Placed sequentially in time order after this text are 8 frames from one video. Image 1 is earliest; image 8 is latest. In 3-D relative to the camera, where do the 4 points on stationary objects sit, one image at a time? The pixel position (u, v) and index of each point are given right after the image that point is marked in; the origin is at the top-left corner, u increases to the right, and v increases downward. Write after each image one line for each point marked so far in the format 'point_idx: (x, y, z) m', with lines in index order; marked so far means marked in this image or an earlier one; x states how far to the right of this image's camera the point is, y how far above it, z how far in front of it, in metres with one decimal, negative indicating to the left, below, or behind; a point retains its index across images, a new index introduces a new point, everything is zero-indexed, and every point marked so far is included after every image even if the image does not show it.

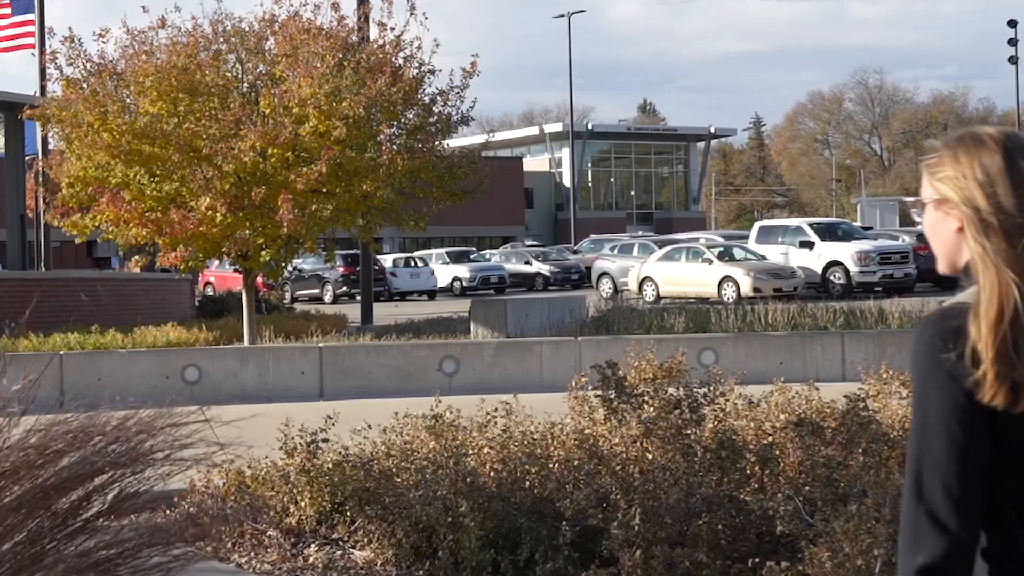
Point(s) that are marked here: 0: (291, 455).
0: (-0.8, -0.6, +6.4) m
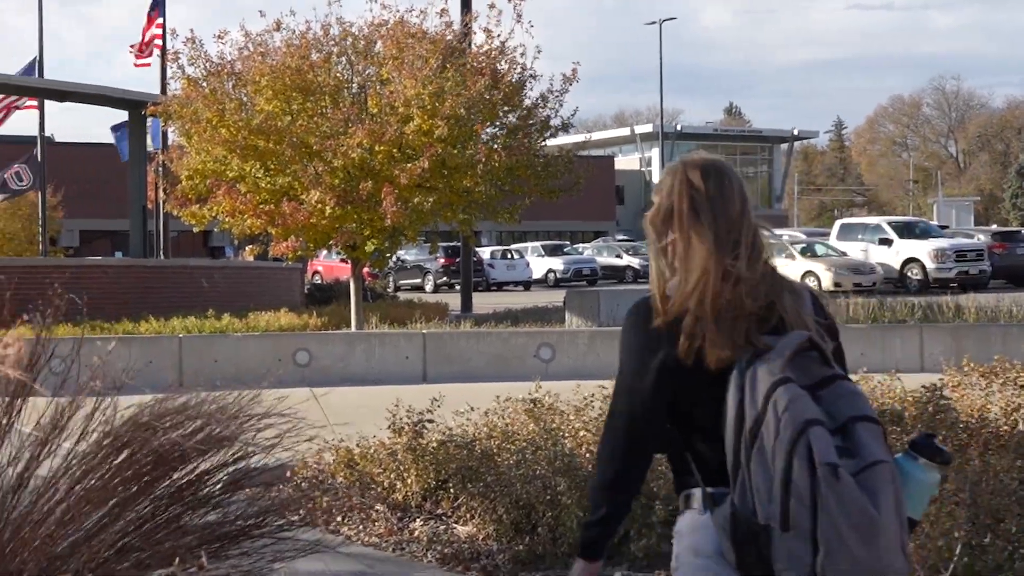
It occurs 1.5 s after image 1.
0: (-0.4, -0.6, +6.8) m
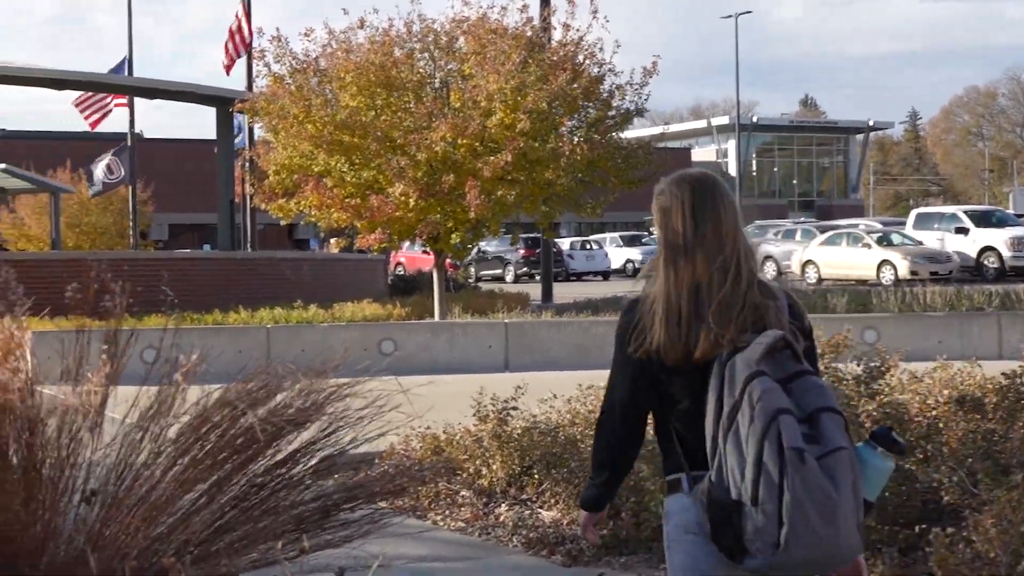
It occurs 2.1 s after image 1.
0: (-0.1, -0.5, +7.0) m
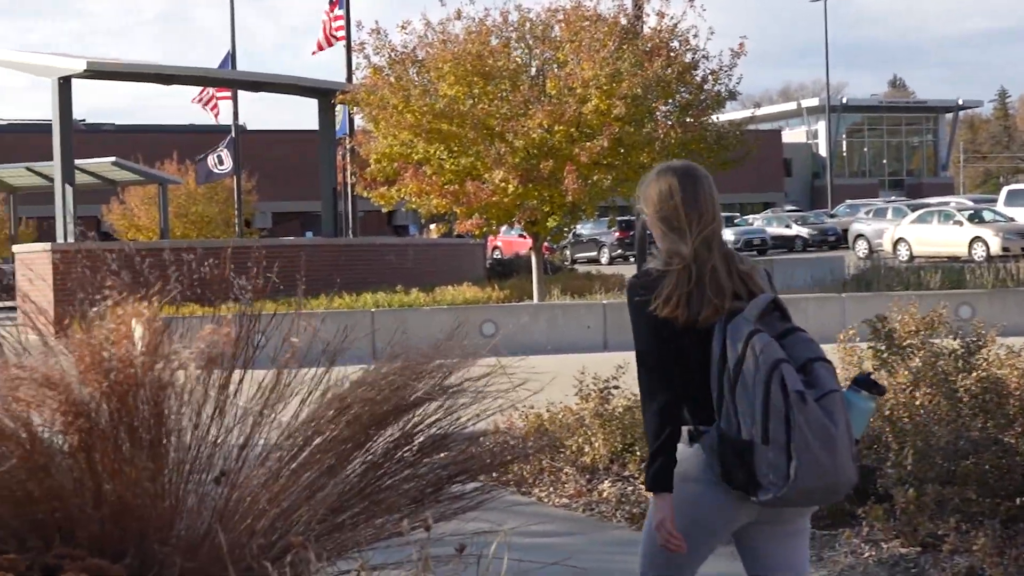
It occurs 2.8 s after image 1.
0: (+0.3, -0.5, +7.1) m
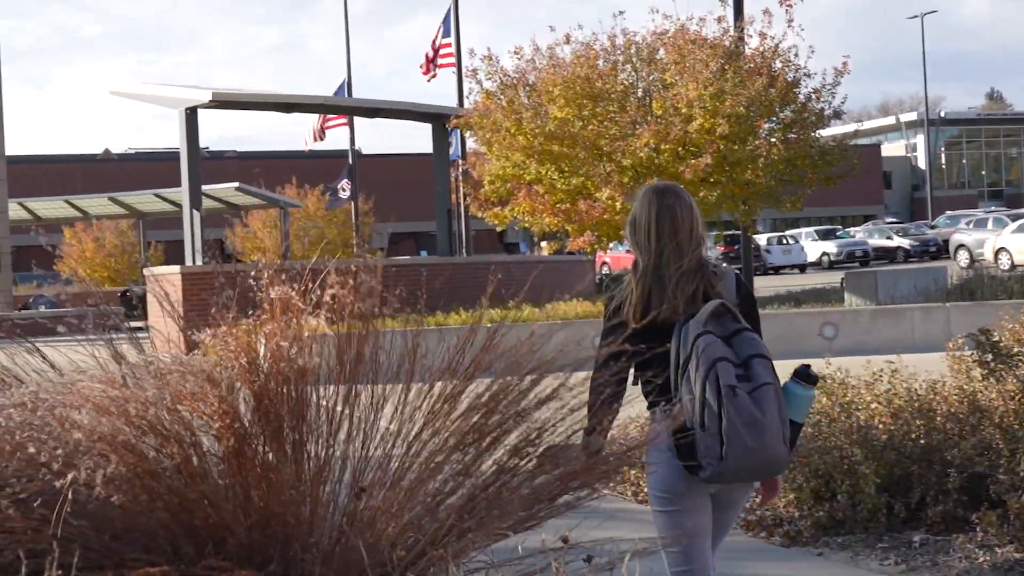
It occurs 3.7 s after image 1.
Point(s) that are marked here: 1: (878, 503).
0: (+0.8, -0.5, +7.4) m
1: (+1.7, -1.0, +8.0) m
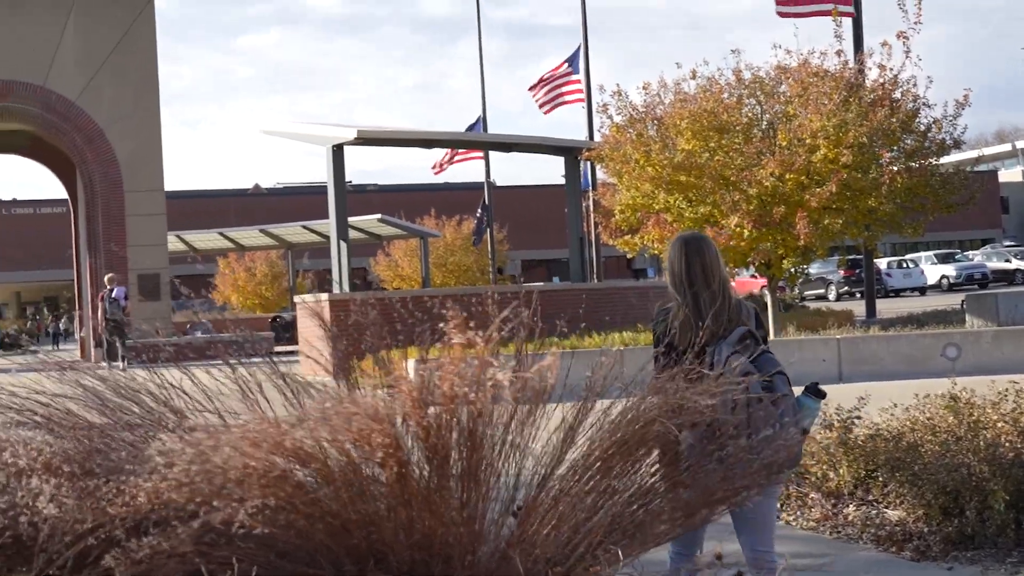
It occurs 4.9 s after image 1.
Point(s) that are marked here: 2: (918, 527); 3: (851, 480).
0: (+1.3, -0.6, +7.7) m
1: (+2.3, -1.1, +8.3) m
2: (+2.0, -1.2, +8.7) m
3: (+1.9, -1.0, +9.5) m
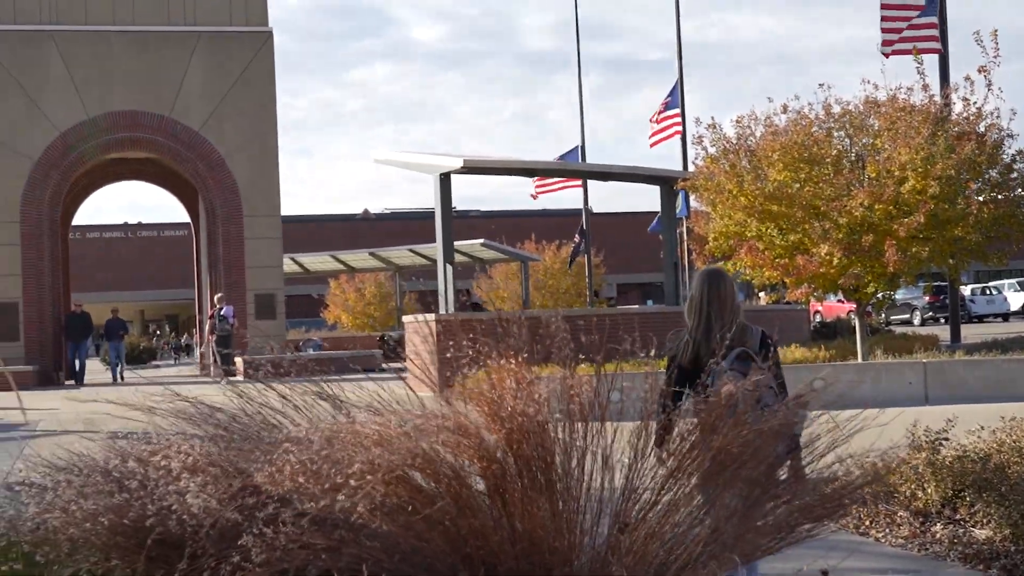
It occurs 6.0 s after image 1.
0: (+1.8, -0.7, +8.0) m
1: (+2.8, -1.2, +8.5) m
2: (+2.5, -1.3, +9.0) m
3: (+2.4, -1.2, +9.8) m
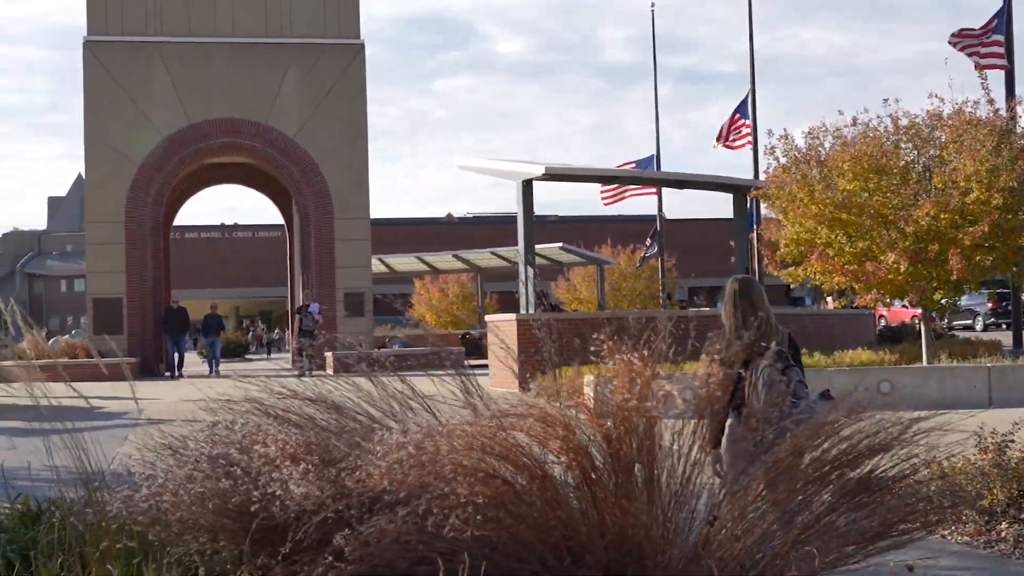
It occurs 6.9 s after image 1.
0: (+2.2, -0.8, +8.3) m
1: (+3.2, -1.3, +8.8) m
2: (+2.9, -1.4, +9.3) m
3: (+2.8, -1.2, +10.1) m
